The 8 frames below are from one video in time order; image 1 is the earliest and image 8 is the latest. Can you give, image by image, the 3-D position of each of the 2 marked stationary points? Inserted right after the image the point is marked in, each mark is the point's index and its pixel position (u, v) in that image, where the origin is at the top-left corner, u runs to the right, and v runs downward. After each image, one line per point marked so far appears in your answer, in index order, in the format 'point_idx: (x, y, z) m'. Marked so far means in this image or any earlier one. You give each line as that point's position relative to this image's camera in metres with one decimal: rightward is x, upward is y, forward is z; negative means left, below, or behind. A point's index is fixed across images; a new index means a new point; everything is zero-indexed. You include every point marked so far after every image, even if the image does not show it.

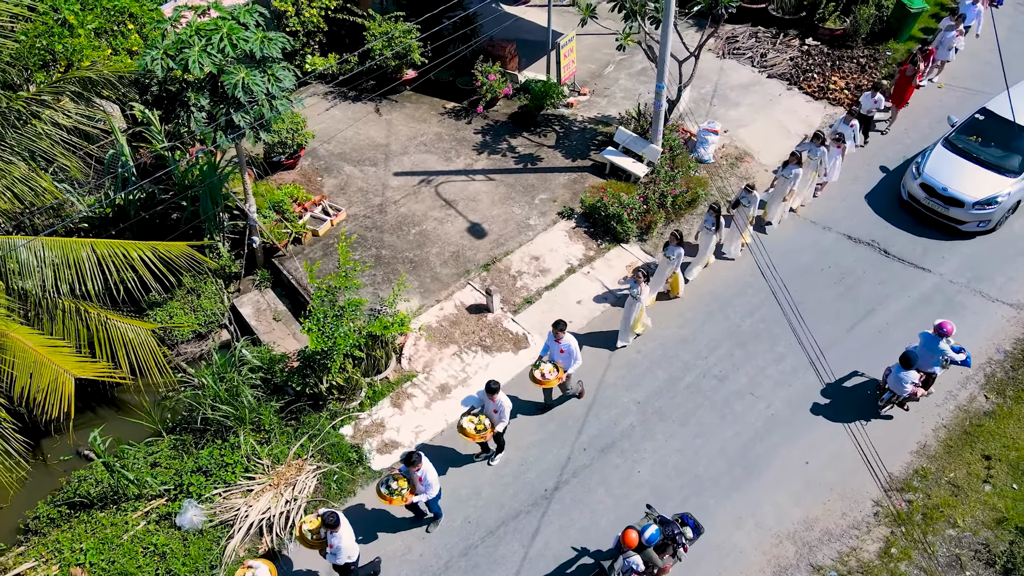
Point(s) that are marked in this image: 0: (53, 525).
0: (-4.9, -2.5, +7.9) m
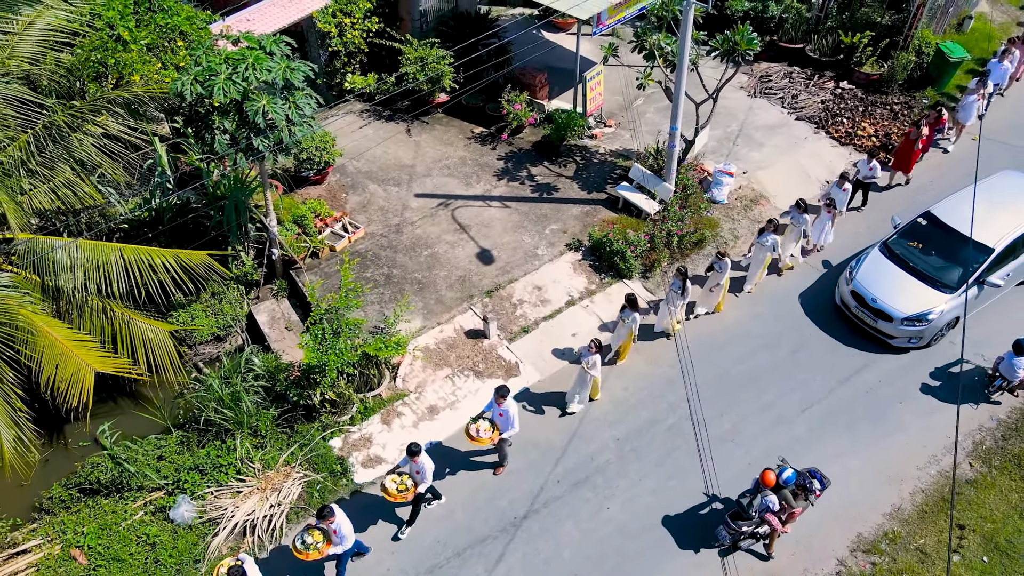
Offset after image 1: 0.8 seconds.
0: (-5.2, -2.5, +8.5) m
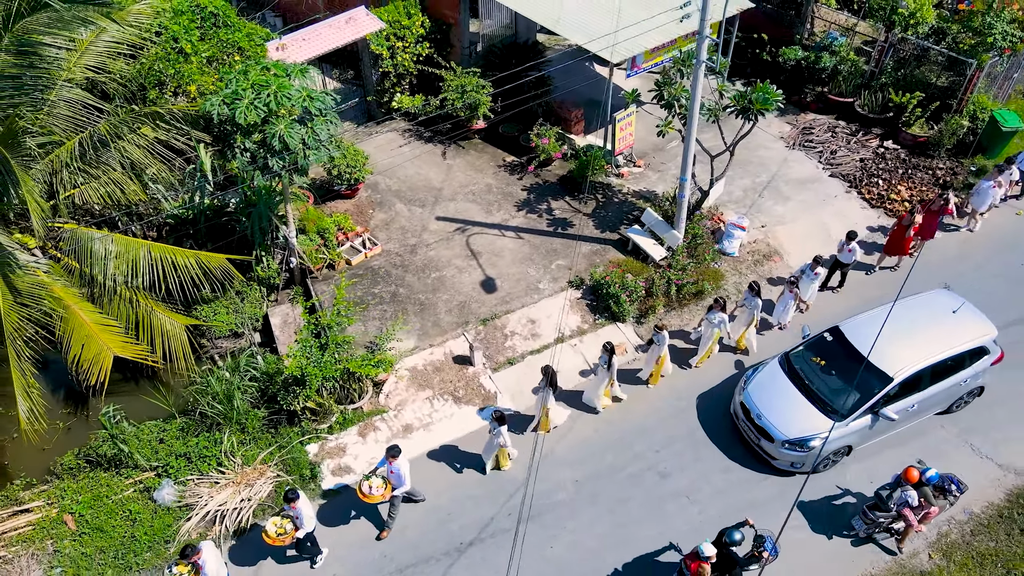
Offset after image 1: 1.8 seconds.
0: (-5.7, -2.4, +9.4) m
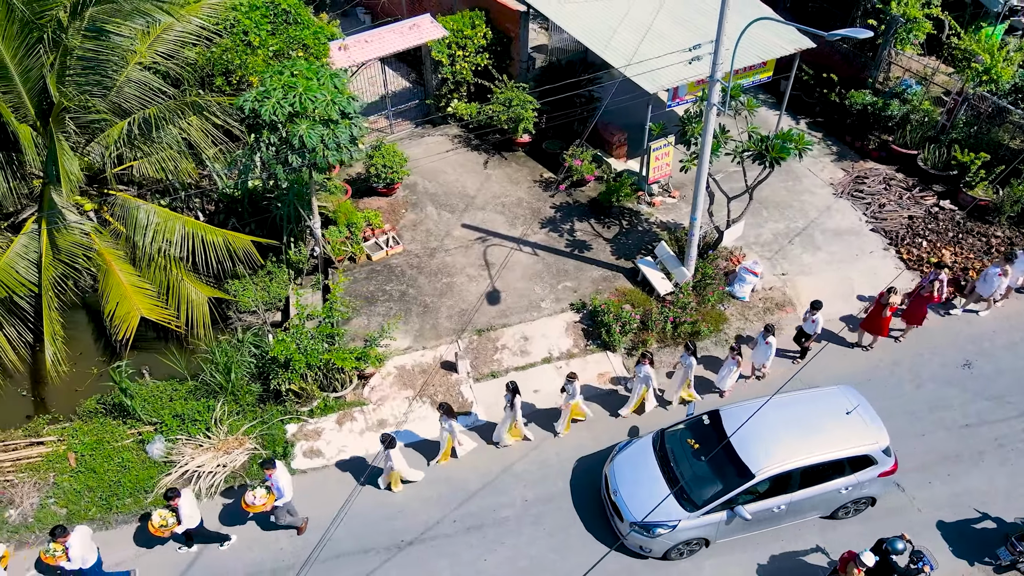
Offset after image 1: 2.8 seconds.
0: (-6.2, -1.8, +10.5) m
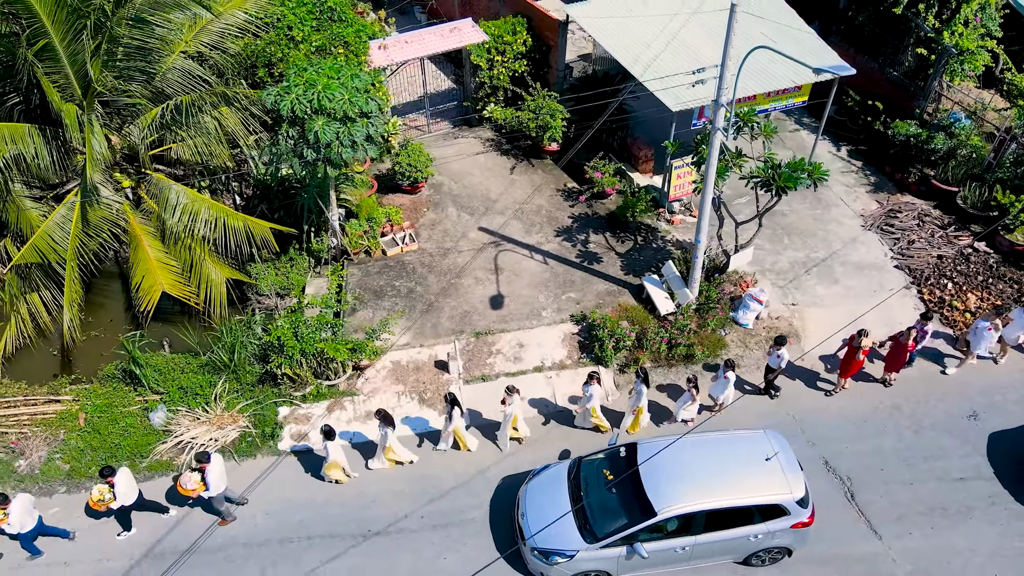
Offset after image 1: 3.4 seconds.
0: (-6.3, -1.4, +11.2) m
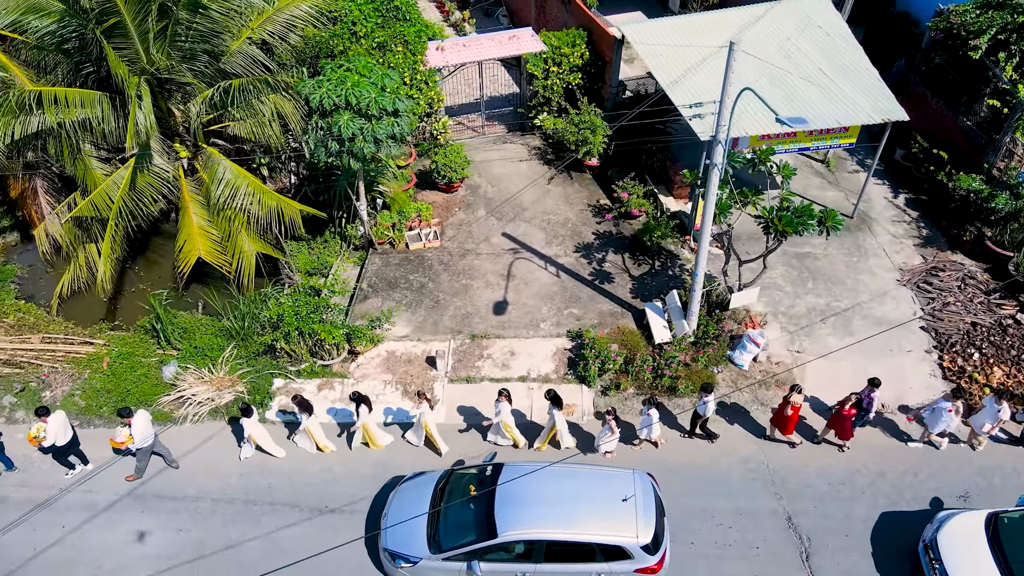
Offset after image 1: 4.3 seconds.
0: (-6.4, -0.7, +12.3) m
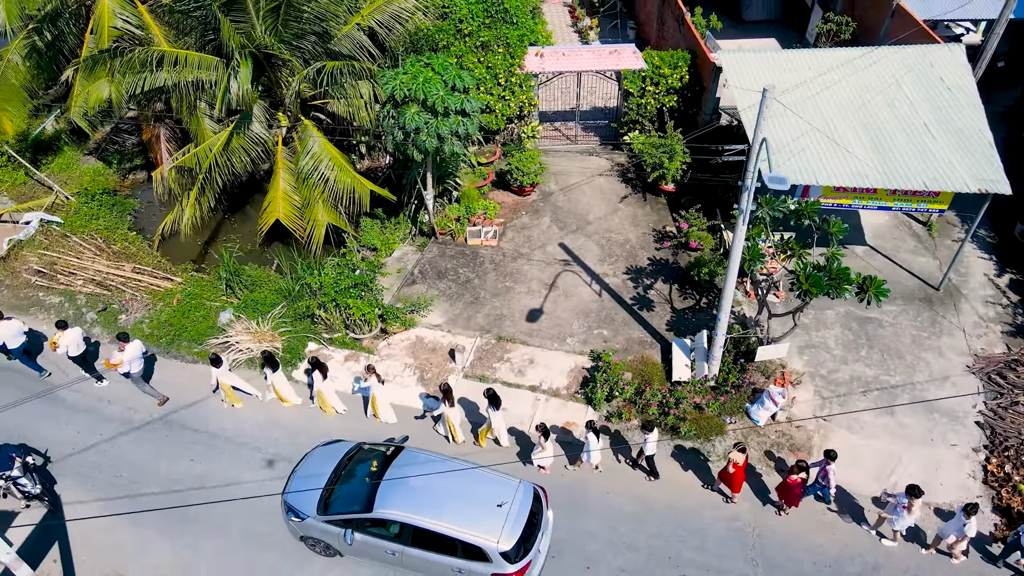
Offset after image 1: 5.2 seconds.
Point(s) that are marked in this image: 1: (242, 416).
0: (-5.7, +0.3, +13.6) m
1: (-4.1, -1.9, +11.0) m
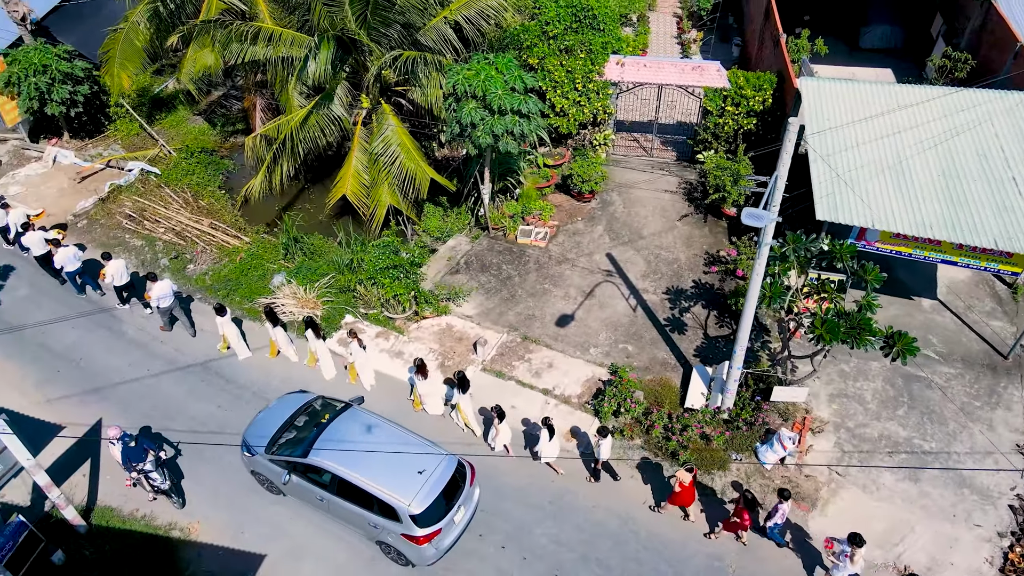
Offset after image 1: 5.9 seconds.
0: (-4.7, +1.0, +14.6) m
1: (-3.9, -1.4, +11.8) m
